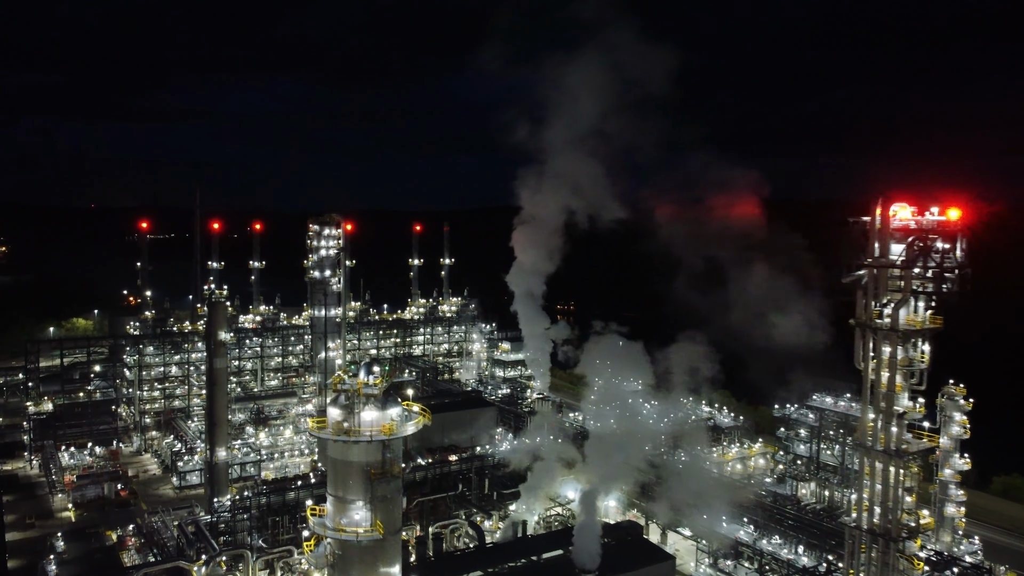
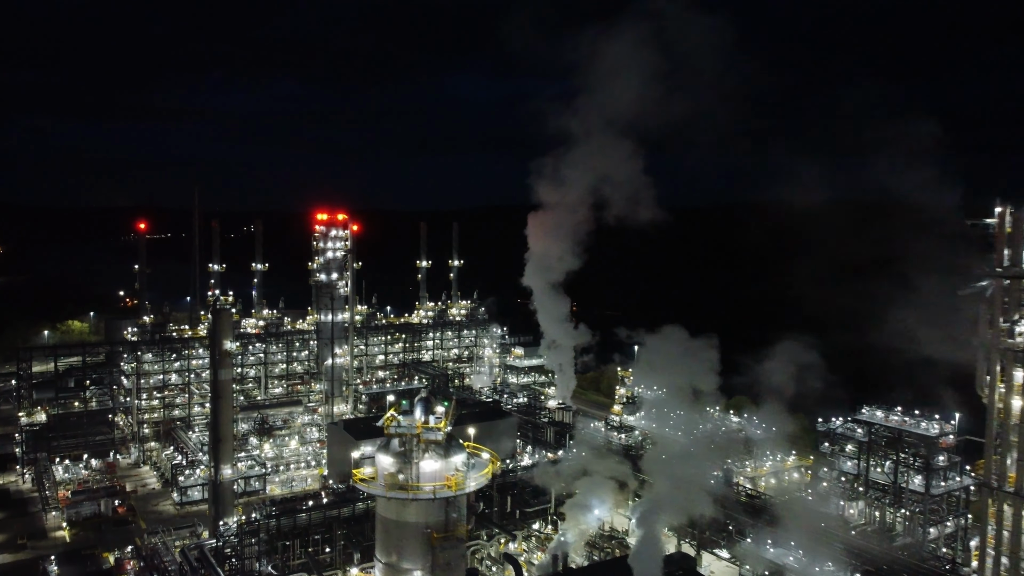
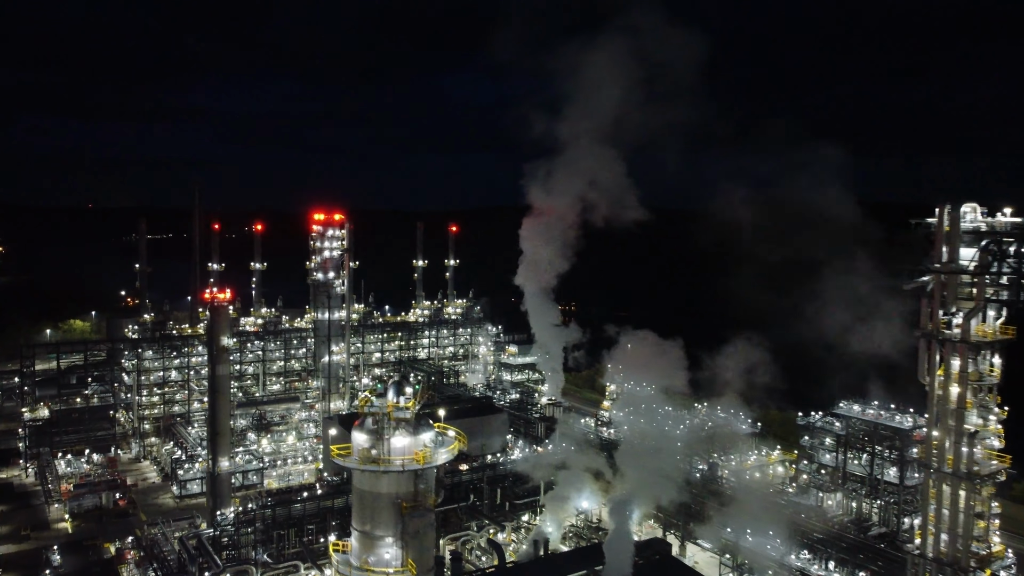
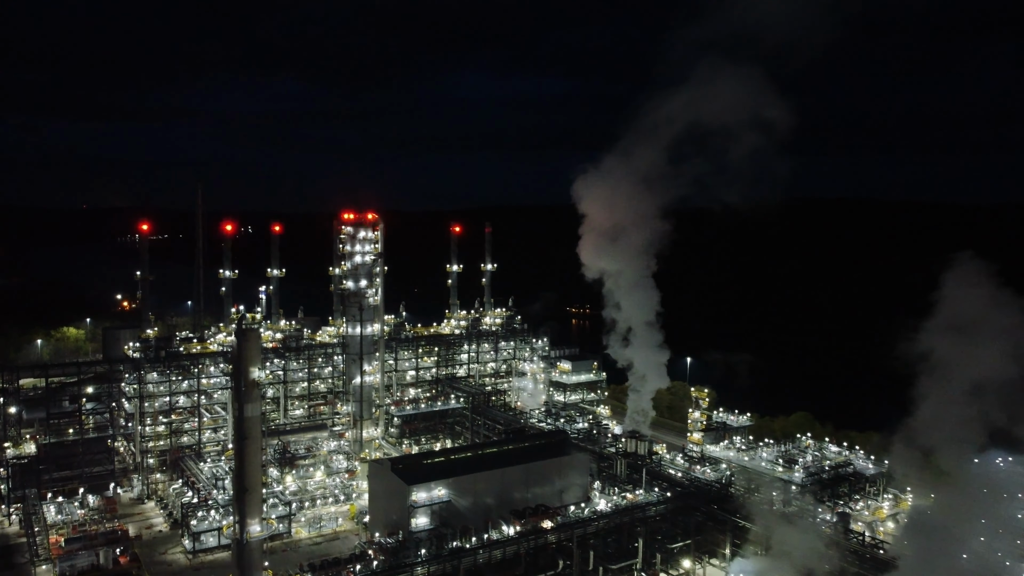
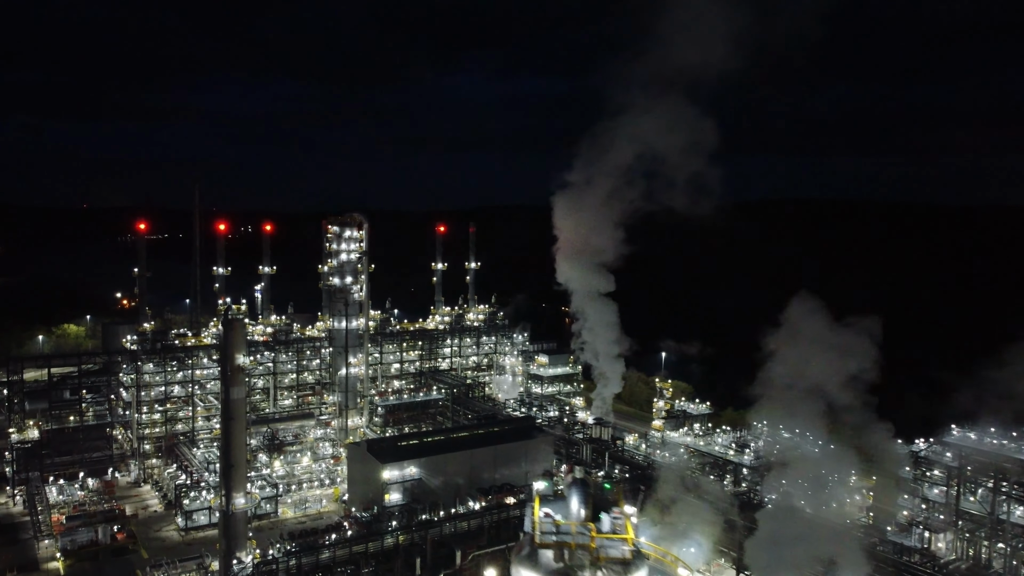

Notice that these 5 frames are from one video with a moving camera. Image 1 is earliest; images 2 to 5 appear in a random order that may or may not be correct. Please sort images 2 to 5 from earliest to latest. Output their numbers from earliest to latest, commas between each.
3, 2, 5, 4
